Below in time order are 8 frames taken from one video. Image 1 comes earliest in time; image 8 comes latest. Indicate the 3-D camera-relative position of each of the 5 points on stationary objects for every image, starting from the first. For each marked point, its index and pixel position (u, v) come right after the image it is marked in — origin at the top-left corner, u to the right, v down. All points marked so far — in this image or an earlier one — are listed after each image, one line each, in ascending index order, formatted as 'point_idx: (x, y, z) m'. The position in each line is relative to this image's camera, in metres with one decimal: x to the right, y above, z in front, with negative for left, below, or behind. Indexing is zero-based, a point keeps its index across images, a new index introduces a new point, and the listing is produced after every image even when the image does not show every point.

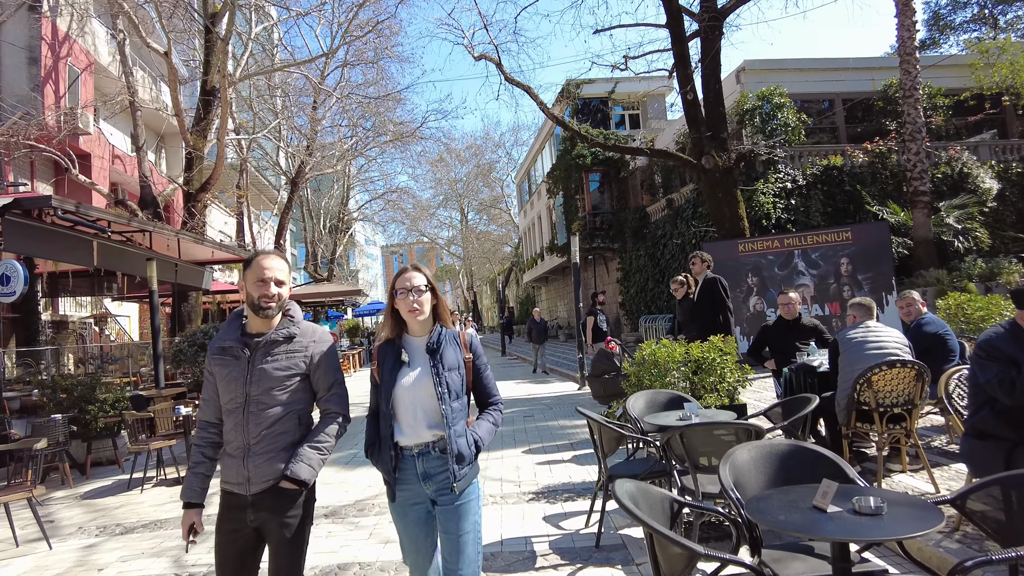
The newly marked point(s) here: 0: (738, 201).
0: (+4.0, +1.5, +11.4) m
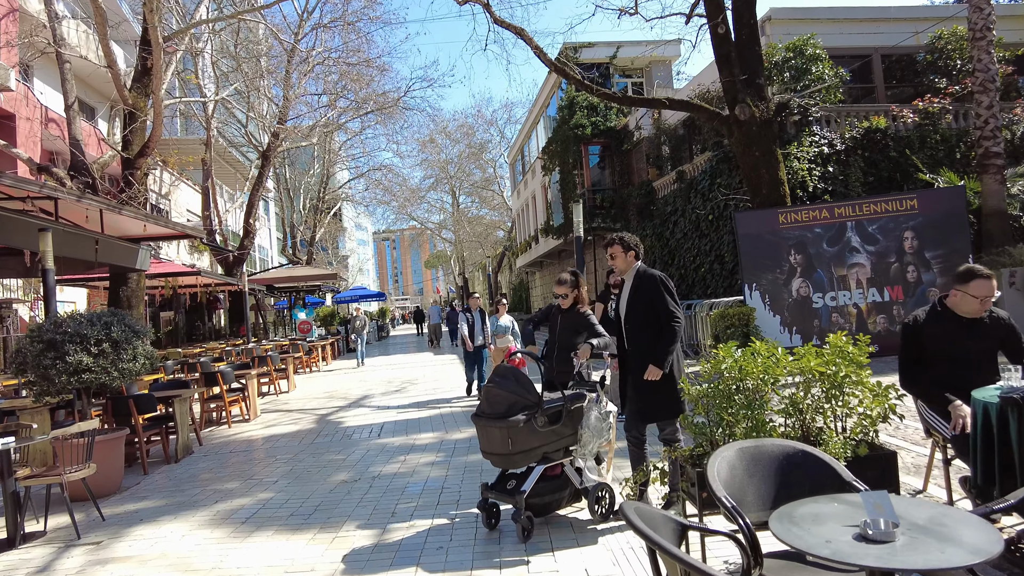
0: (+3.9, +1.8, +9.3) m
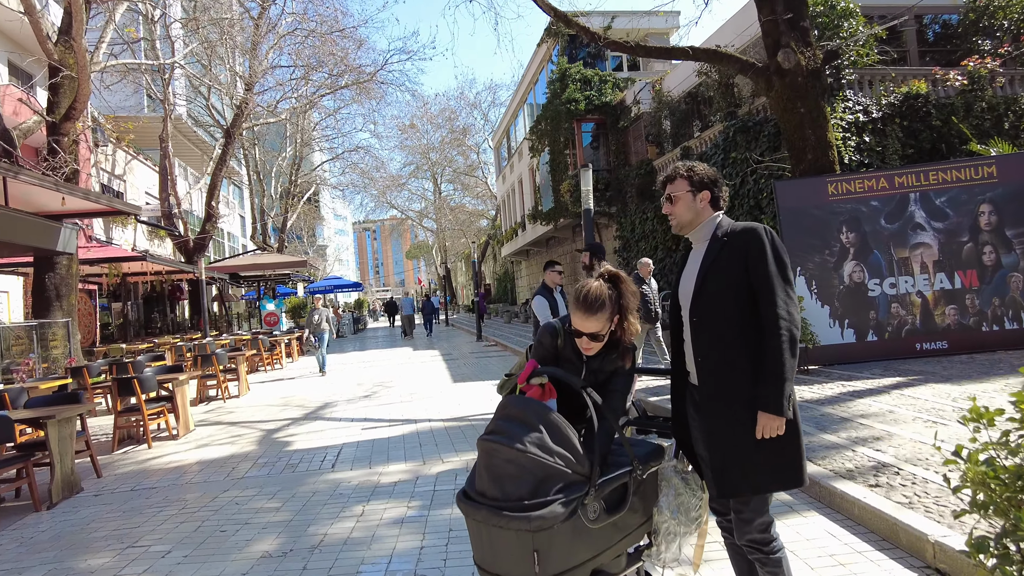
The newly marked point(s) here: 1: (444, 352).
0: (+3.8, +2.0, +7.7) m
1: (-1.7, -1.6, +15.9) m
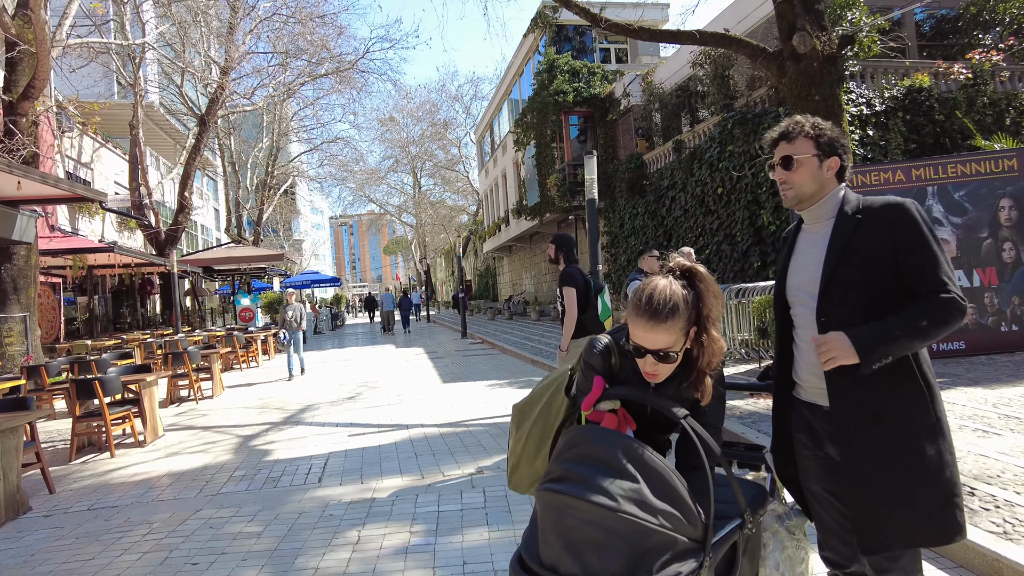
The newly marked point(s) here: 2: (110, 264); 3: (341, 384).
0: (+3.8, +2.0, +7.4) m
1: (-2.0, -1.5, +15.3) m
2: (-10.0, +0.6, +16.1) m
3: (-2.6, -1.5, +9.8) m
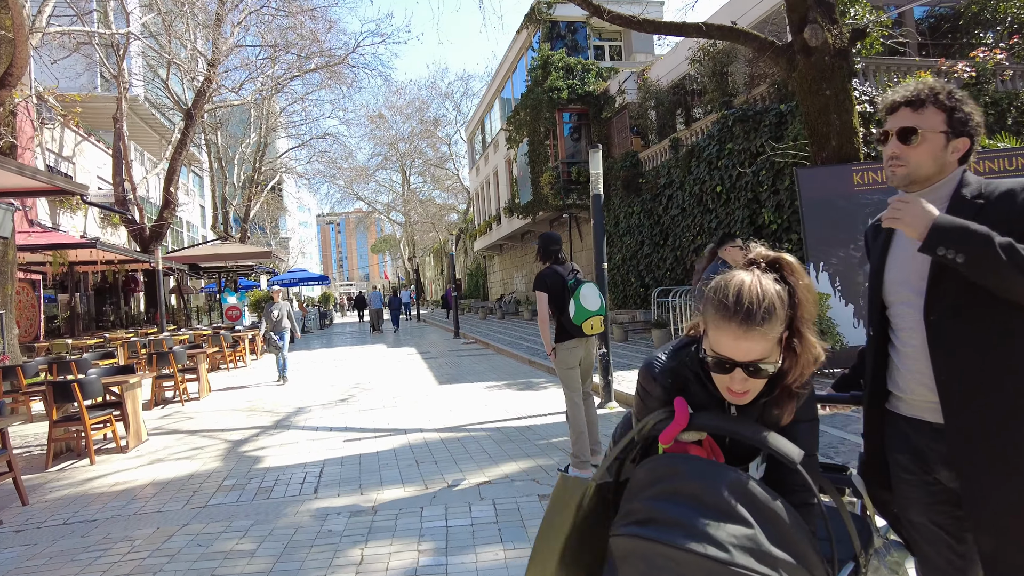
0: (+3.8, +2.0, +7.2) m
1: (-2.1, -1.4, +15.0) m
2: (-10.2, +0.7, +15.7) m
3: (-2.6, -1.4, +9.5) m
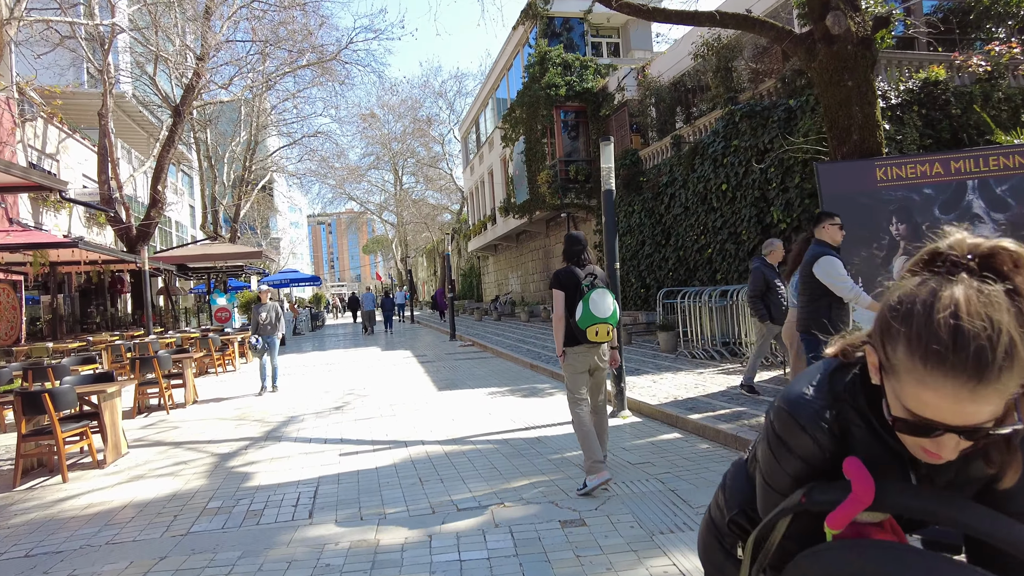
0: (+3.8, +2.0, +6.8) m
1: (-2.2, -1.5, +14.6) m
2: (-10.2, +0.6, +15.2) m
3: (-2.6, -1.5, +9.1) m
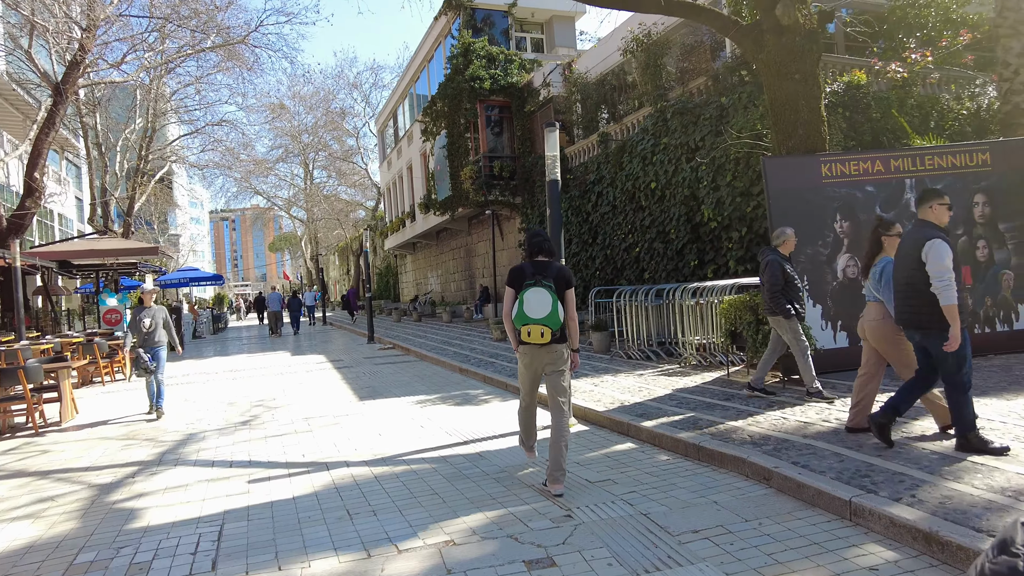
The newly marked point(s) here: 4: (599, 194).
0: (+3.2, +2.0, +6.7) m
1: (-3.8, -1.4, +13.6) m
2: (-11.9, +0.7, +13.1) m
3: (-3.5, -1.4, +8.1) m
4: (+1.9, +2.1, +14.3) m
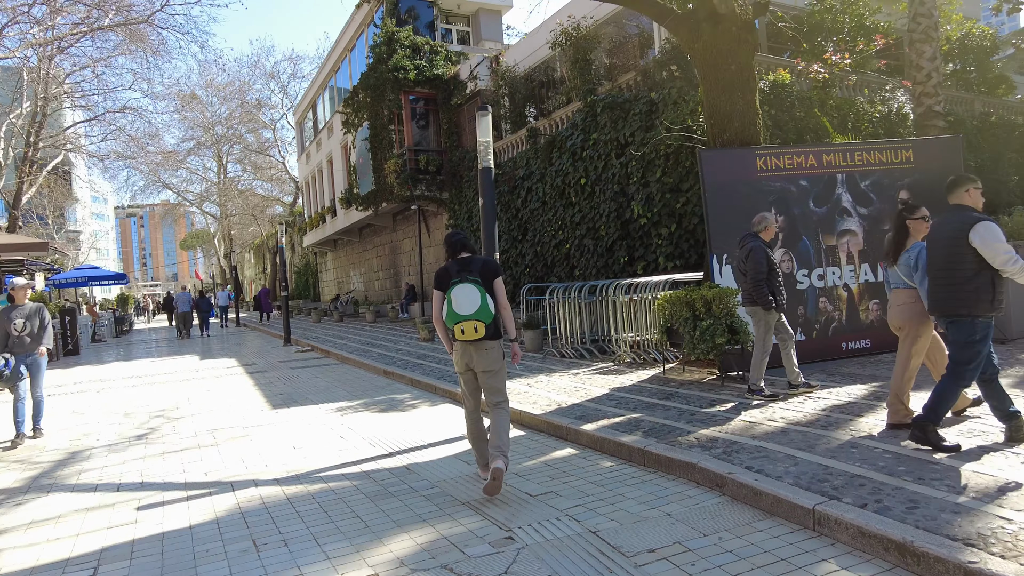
0: (+2.5, +2.1, +6.6) m
1: (-5.2, -1.4, +12.7) m
2: (-13.2, +0.7, +11.3) m
3: (-4.3, -1.4, +7.2) m
4: (+0.4, +2.1, +14.0) m
